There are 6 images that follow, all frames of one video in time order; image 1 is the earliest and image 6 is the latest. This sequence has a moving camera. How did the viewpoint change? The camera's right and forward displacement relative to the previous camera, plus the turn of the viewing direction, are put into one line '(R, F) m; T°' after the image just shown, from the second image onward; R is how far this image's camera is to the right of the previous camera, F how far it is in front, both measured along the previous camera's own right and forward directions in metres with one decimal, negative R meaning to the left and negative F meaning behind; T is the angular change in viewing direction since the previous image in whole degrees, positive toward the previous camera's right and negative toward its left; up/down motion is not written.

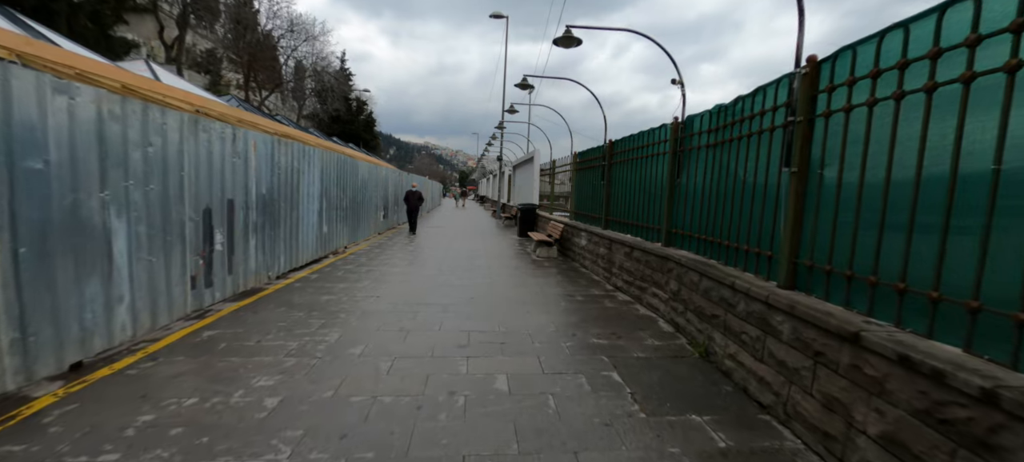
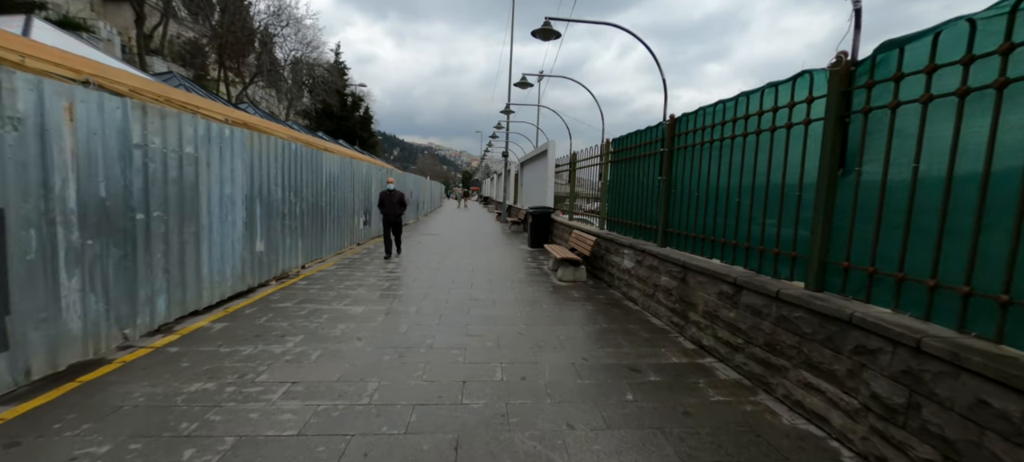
(-0.2, +2.4) m; -1°
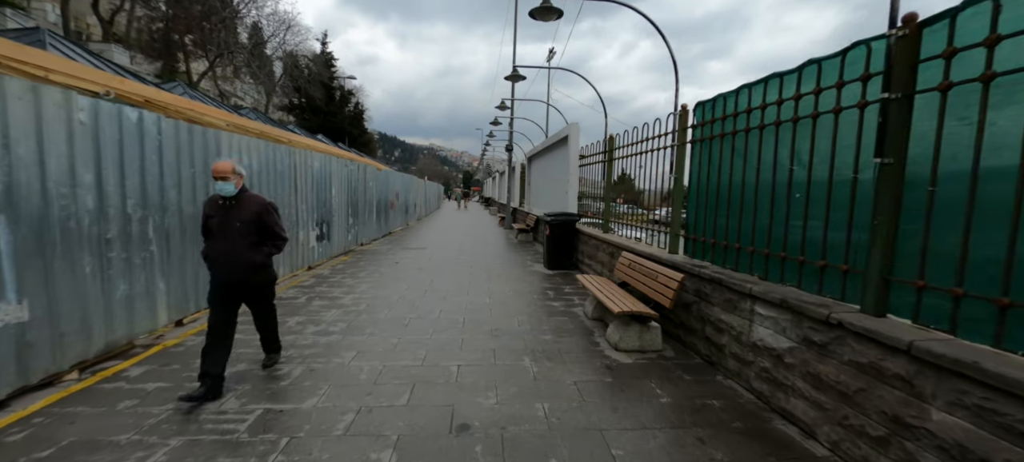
(-0.2, +2.9) m; 0°
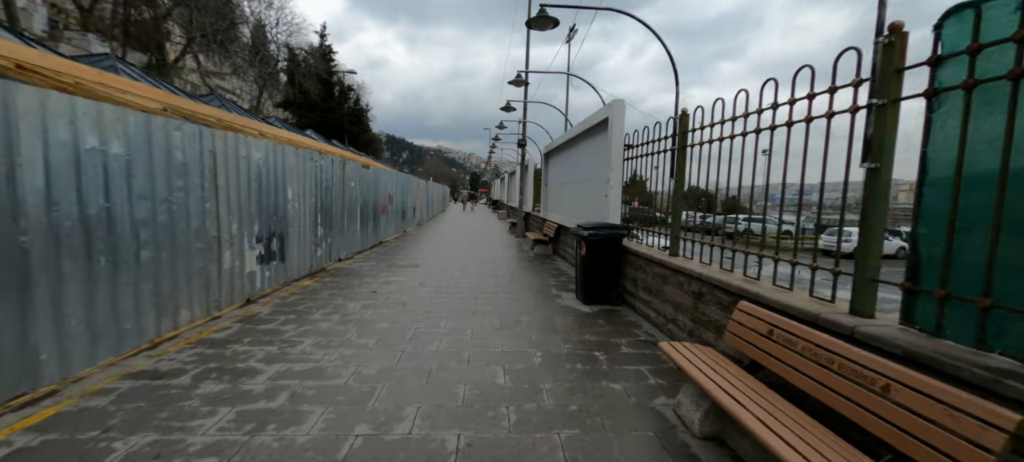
(-0.2, +2.2) m; -1°
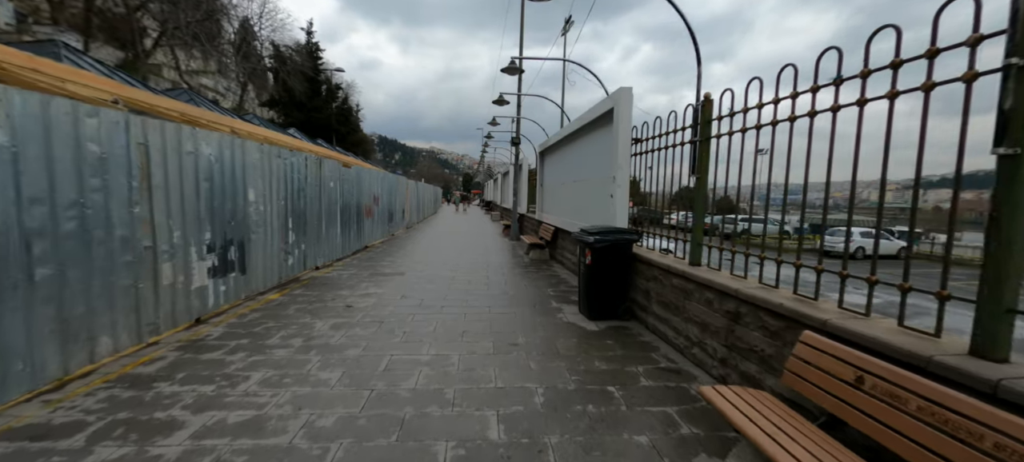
(0.0, +0.7) m; +1°
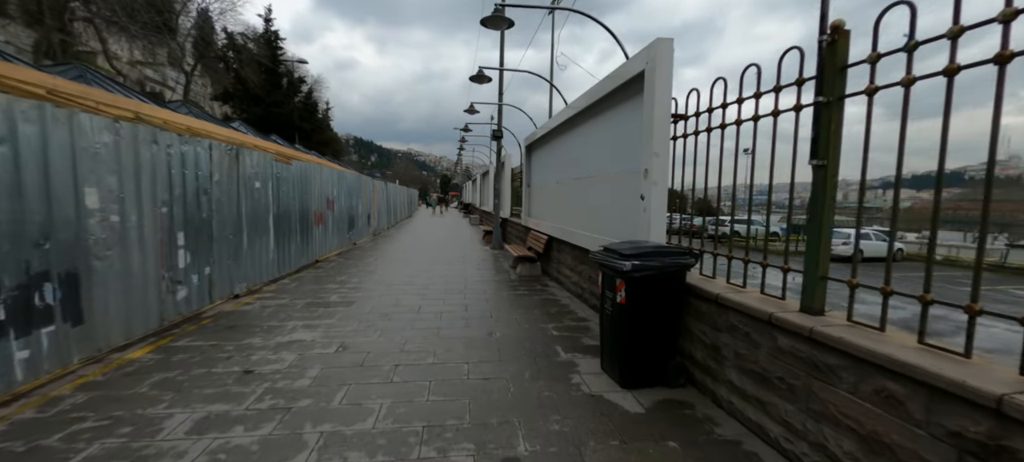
(-0.1, +1.7) m; +3°
